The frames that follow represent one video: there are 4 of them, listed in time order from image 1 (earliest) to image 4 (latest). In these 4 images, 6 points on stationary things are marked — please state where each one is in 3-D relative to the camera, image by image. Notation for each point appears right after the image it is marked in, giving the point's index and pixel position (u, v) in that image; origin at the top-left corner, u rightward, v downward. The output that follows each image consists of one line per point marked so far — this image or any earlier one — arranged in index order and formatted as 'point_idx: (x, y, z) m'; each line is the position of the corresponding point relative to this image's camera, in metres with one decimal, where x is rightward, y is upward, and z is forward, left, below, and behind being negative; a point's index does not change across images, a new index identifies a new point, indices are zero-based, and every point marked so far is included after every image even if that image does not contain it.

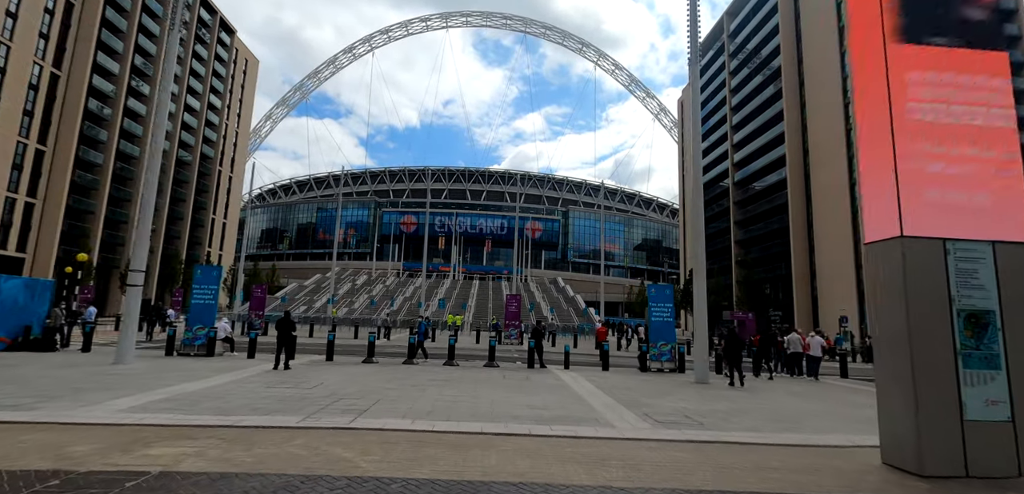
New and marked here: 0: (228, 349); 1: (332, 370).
0: (-11.1, -4.0, +17.7) m
1: (-5.5, -3.7, +13.7) m
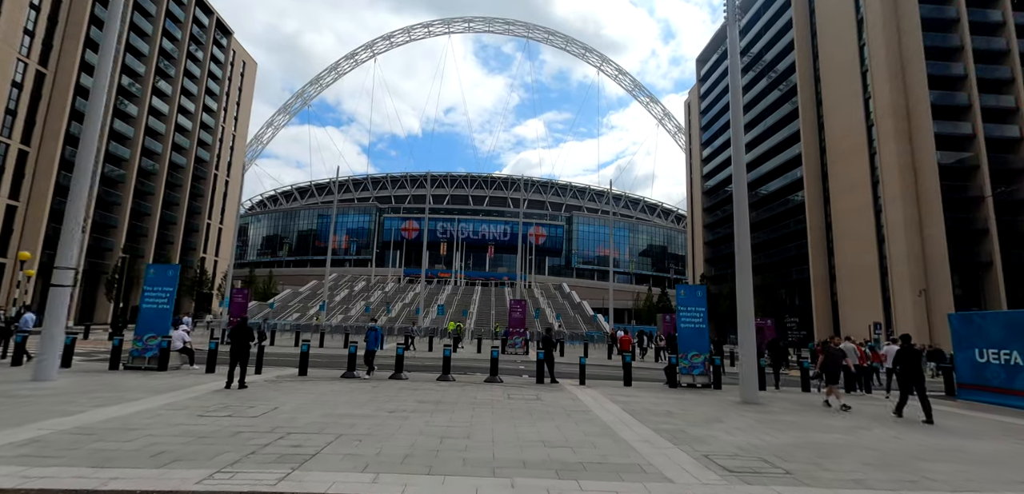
0: (-10.9, -3.9, +15.3) m
1: (-5.3, -3.5, +11.3) m
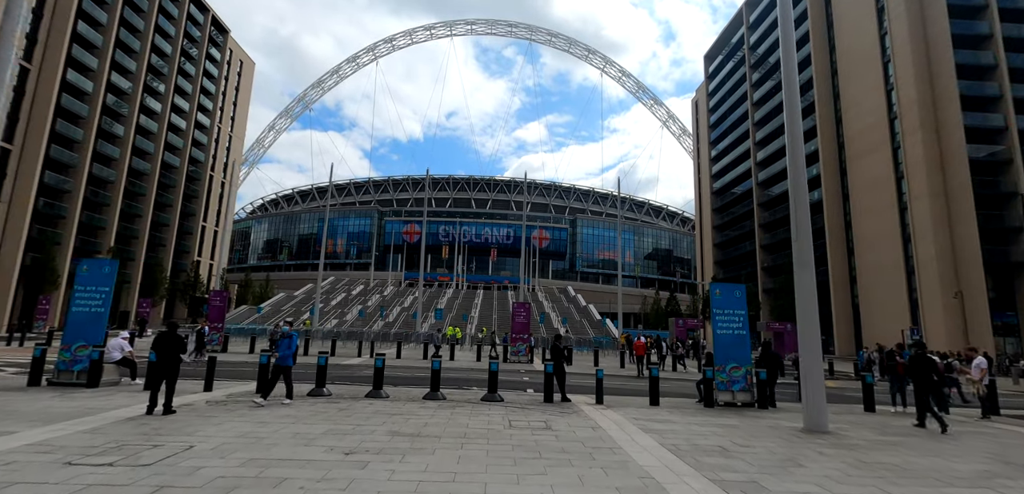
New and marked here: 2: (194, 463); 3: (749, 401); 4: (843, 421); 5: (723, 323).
0: (-10.9, -3.7, +12.9) m
1: (-5.3, -3.3, +9.0) m
2: (-3.9, -2.7, +5.6) m
3: (+6.2, -4.0, +11.9) m
4: (+7.2, -3.8, +9.8) m
5: (+5.7, -2.0, +12.1) m
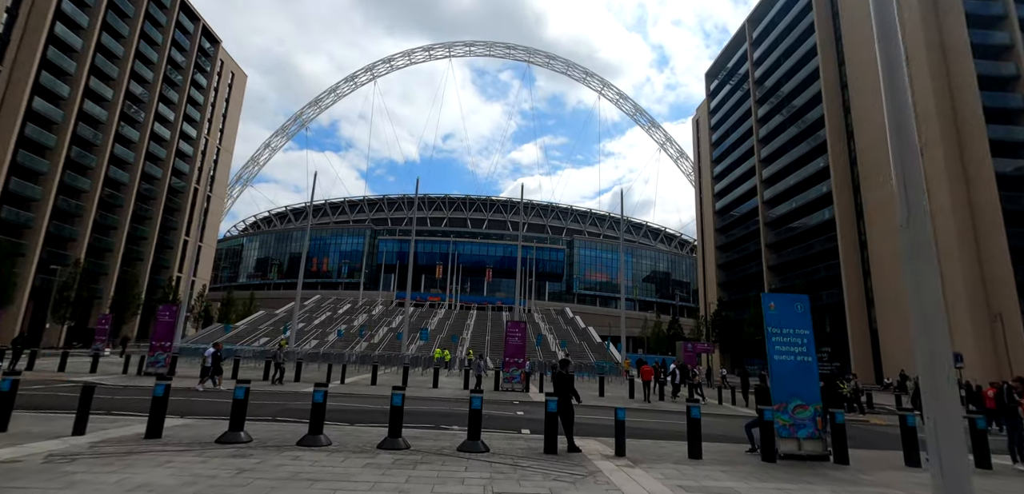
0: (-11.1, -3.5, +9.7) m
1: (-5.5, -2.9, +5.8) m
2: (-4.1, -2.2, +2.5) m
3: (+6.0, -4.0, +8.8) m
4: (+7.0, -3.6, +6.8) m
5: (+5.5, -2.0, +9.1) m
